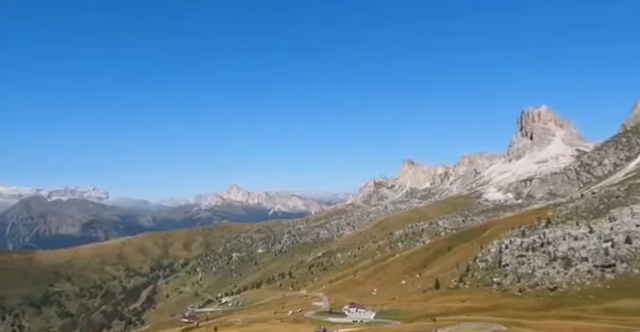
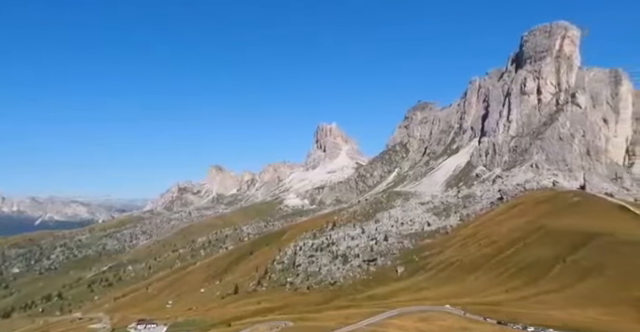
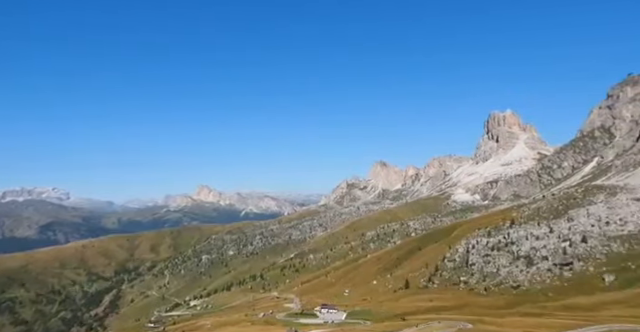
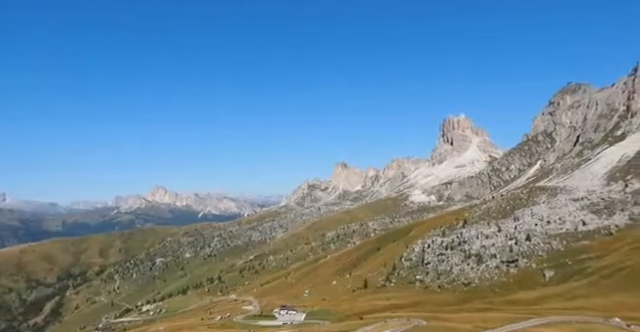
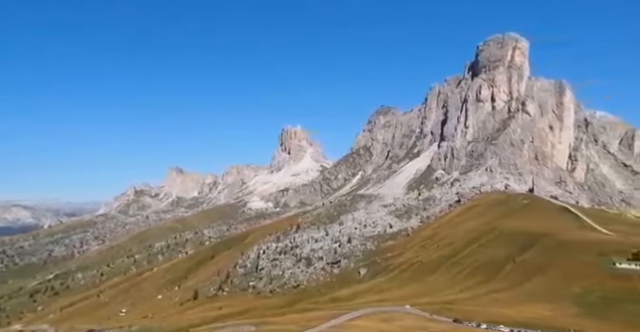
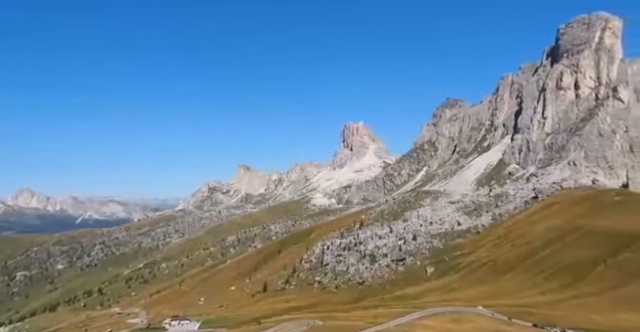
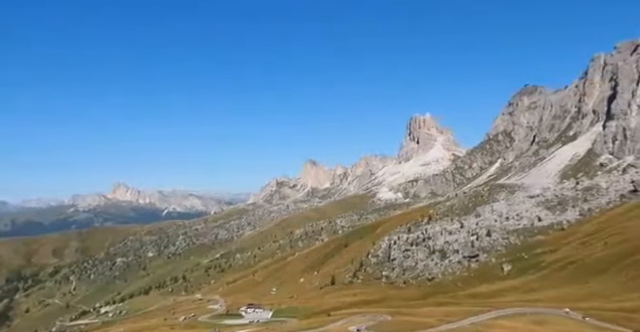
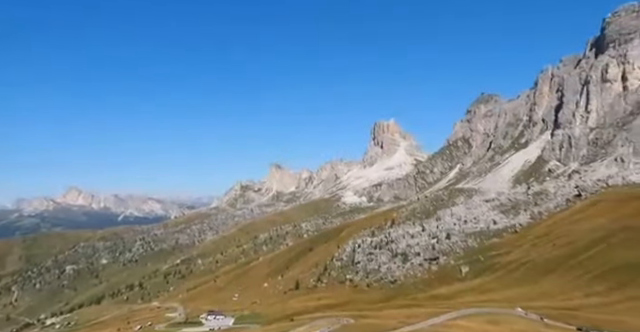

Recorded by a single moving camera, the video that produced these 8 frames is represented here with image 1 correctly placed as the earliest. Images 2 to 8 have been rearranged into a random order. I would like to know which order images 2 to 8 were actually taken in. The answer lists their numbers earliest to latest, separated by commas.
3, 4, 7, 8, 6, 2, 5
